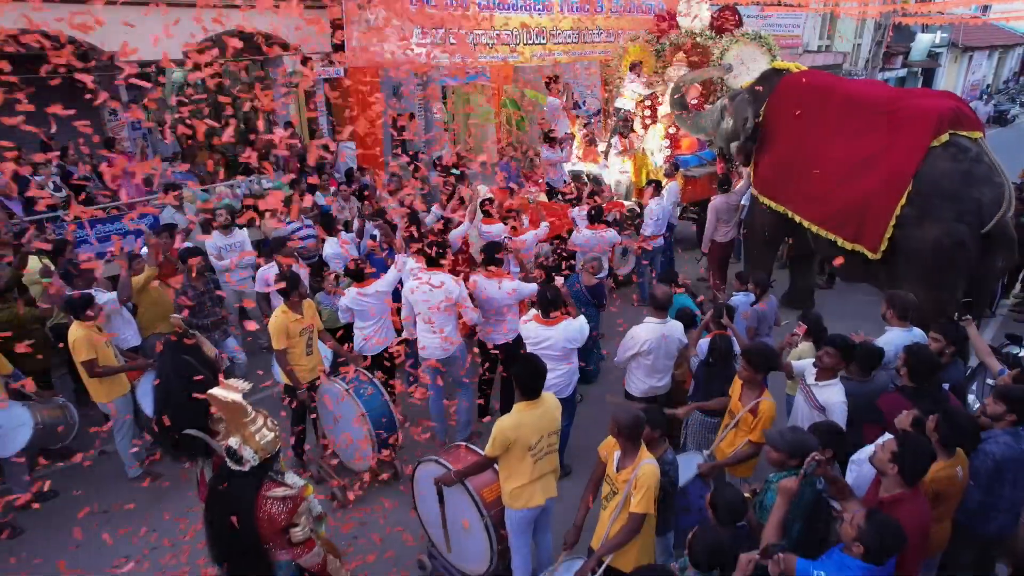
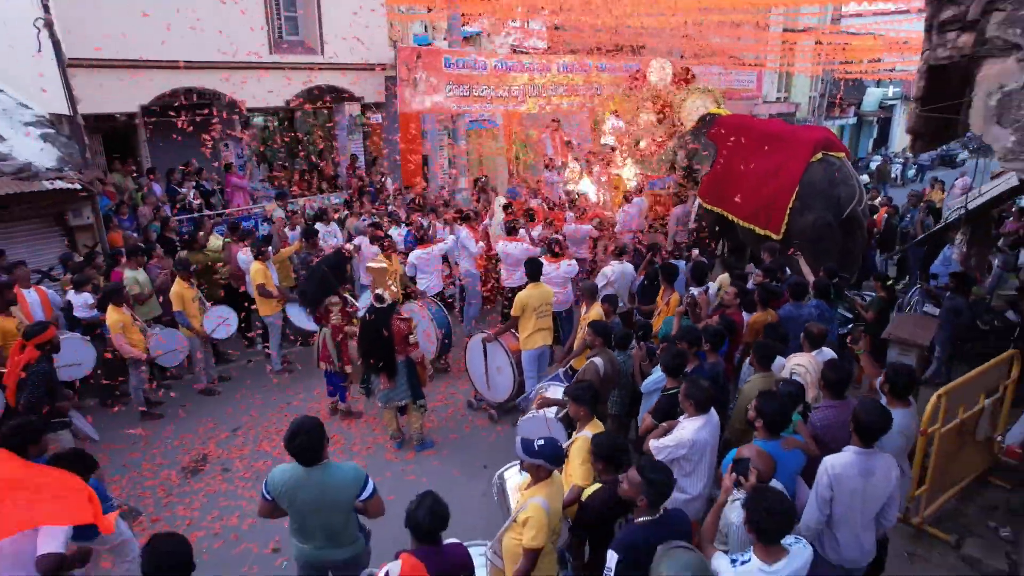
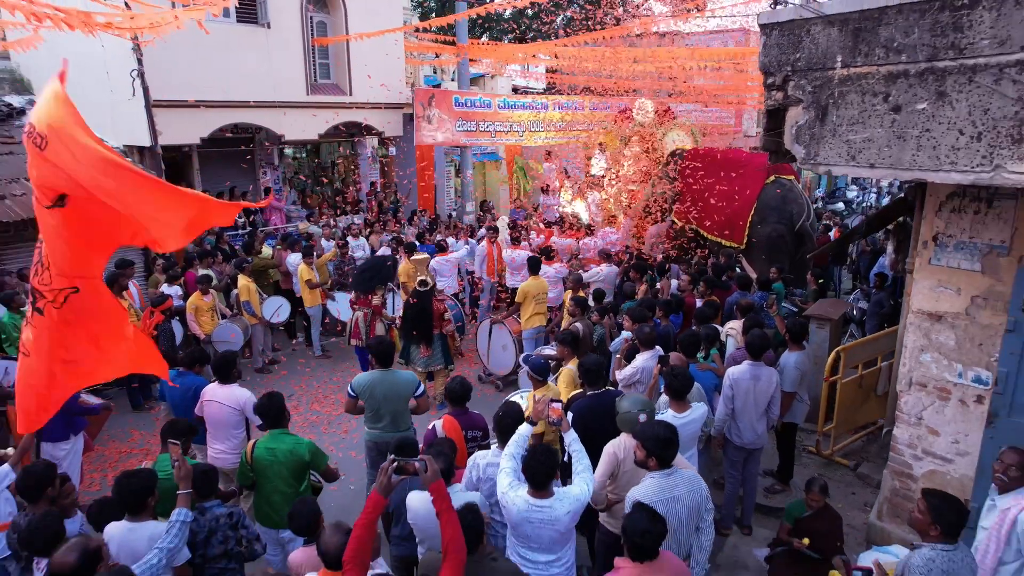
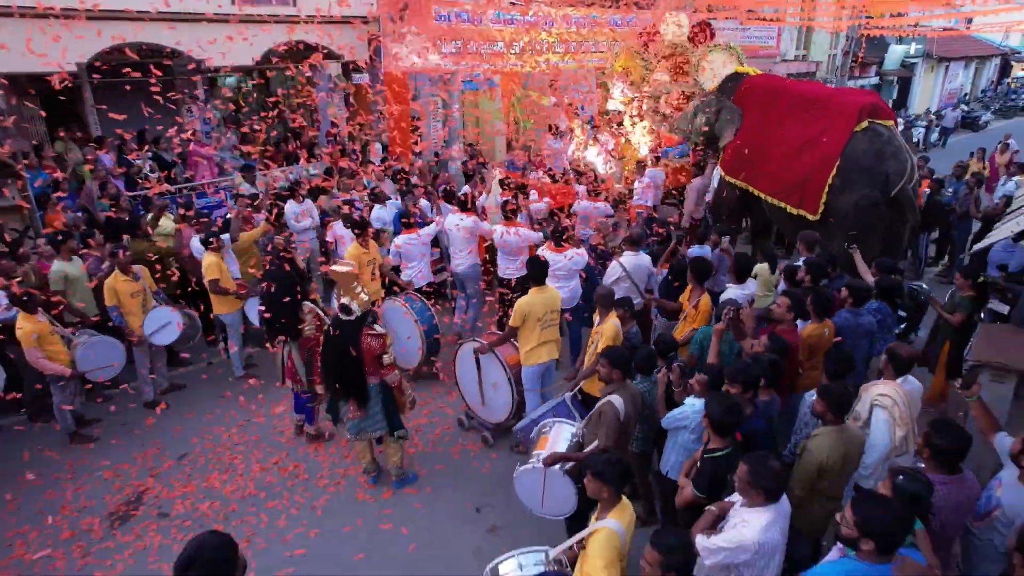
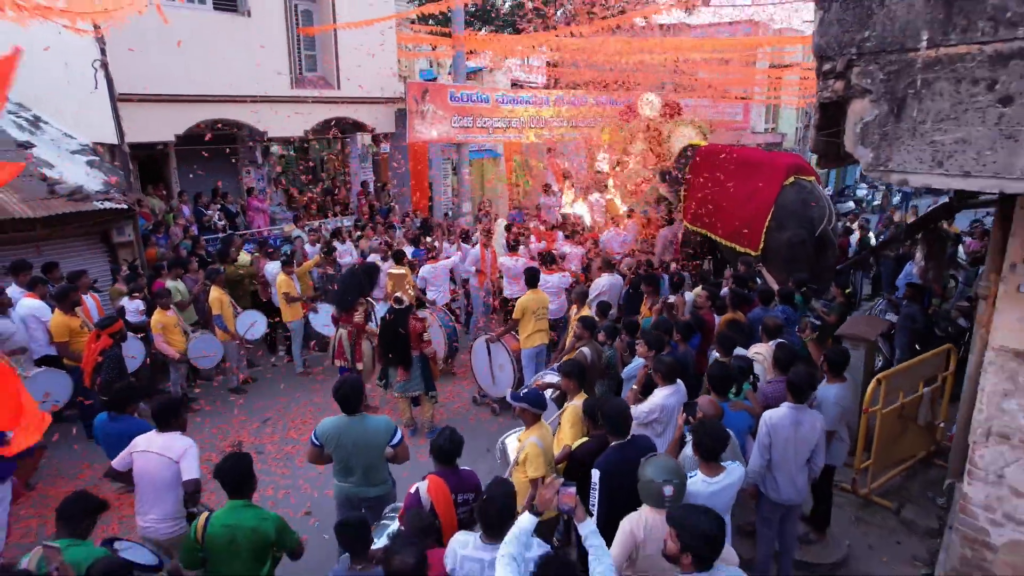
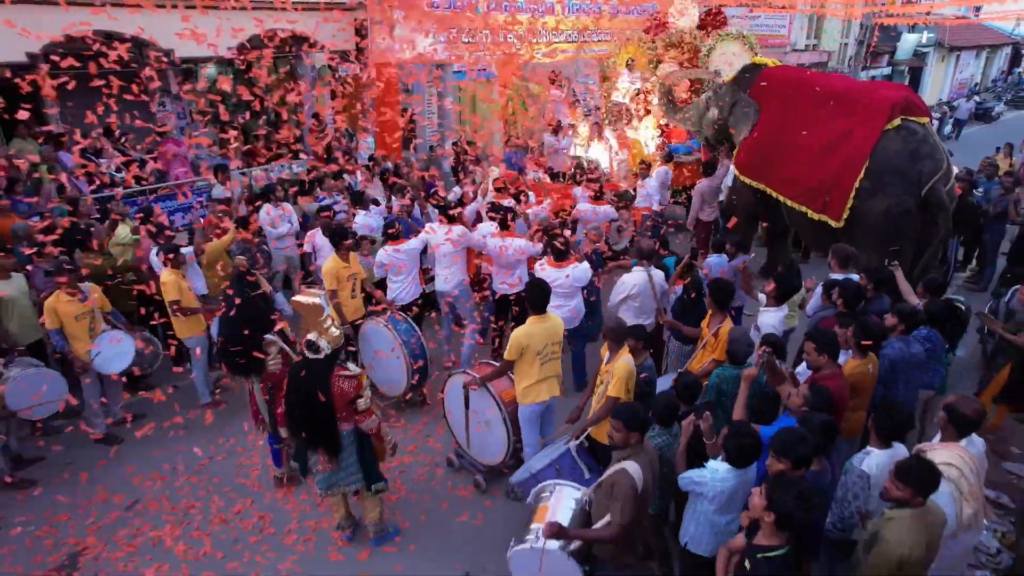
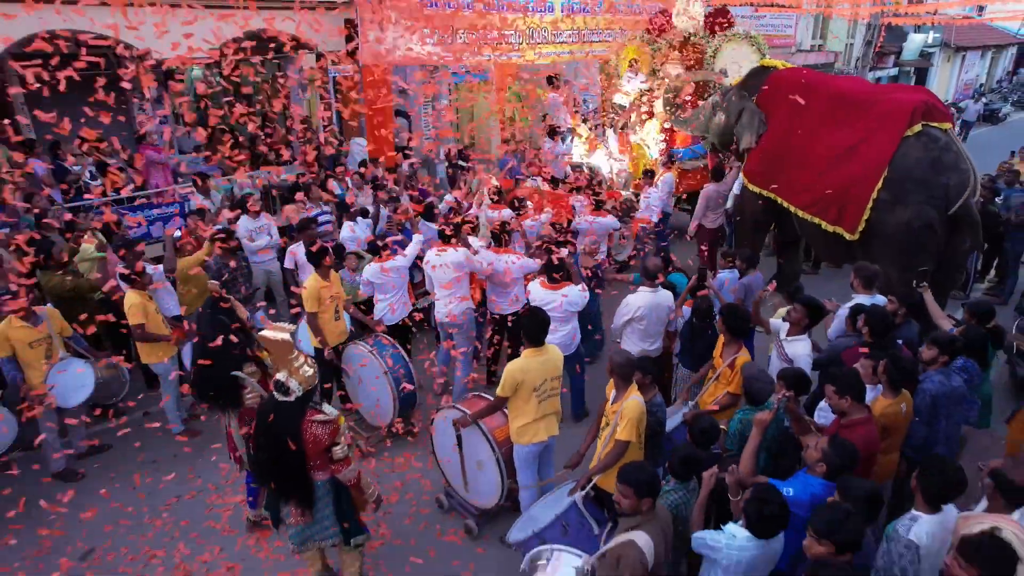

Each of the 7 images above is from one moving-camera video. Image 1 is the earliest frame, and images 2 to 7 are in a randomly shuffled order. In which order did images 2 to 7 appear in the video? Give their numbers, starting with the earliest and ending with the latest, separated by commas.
7, 6, 4, 2, 5, 3
